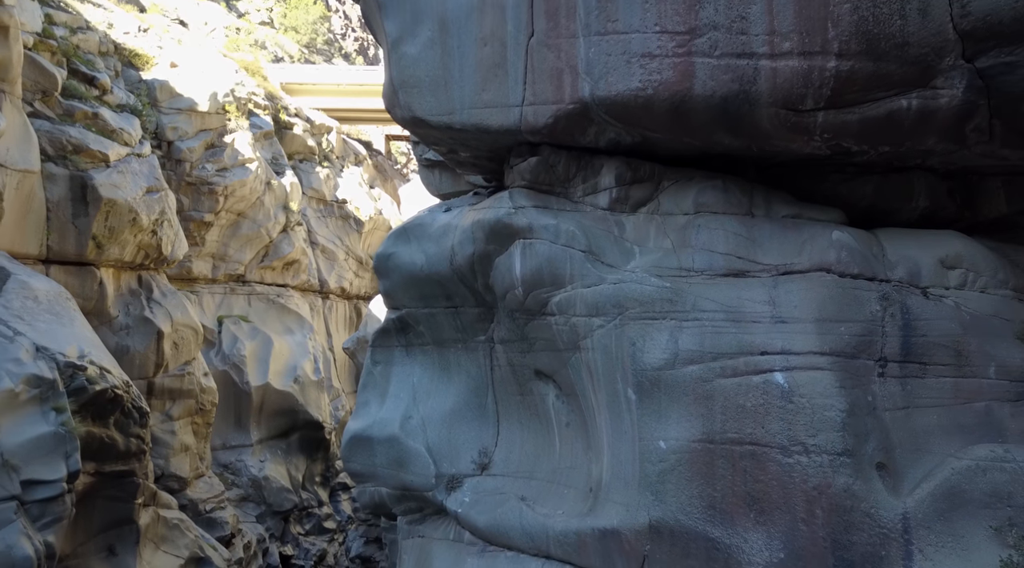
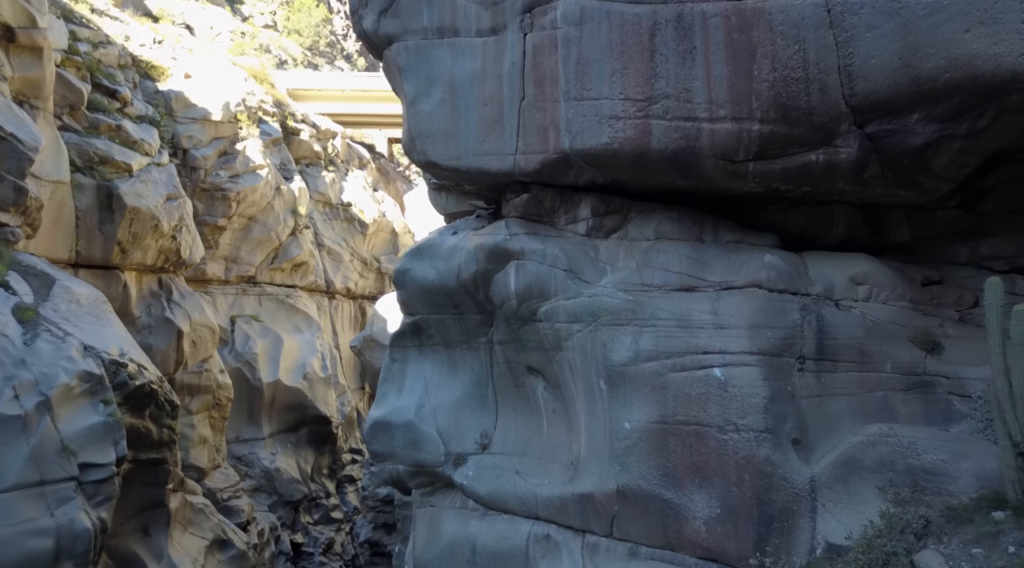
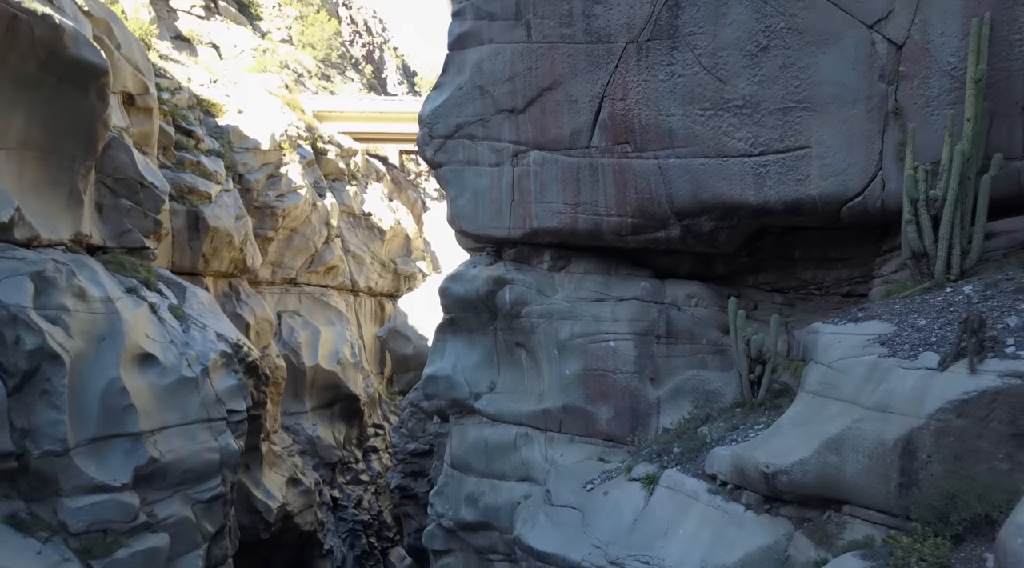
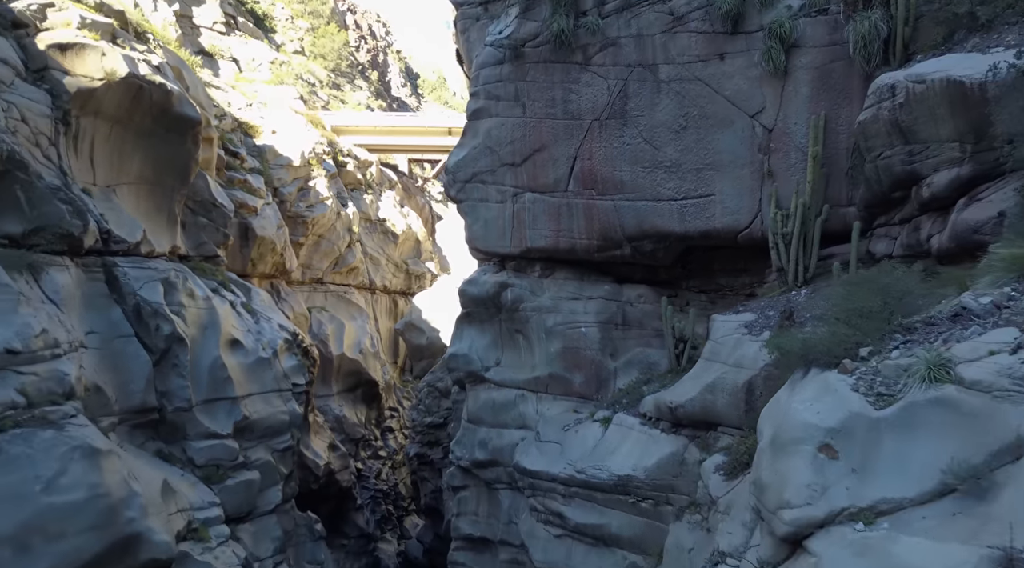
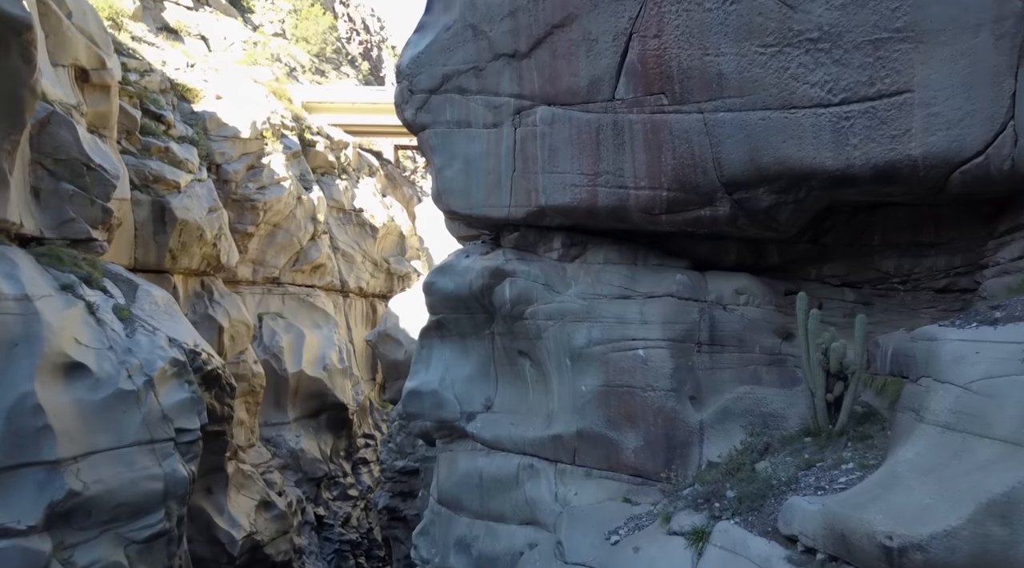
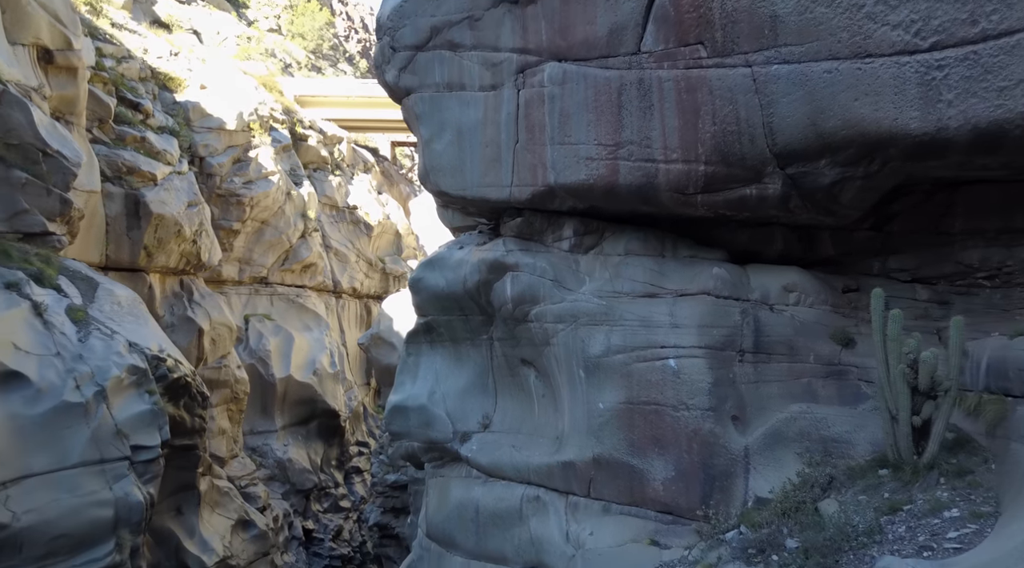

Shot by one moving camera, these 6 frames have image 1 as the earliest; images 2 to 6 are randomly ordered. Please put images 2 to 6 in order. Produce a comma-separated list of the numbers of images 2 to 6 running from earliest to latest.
2, 6, 5, 3, 4
